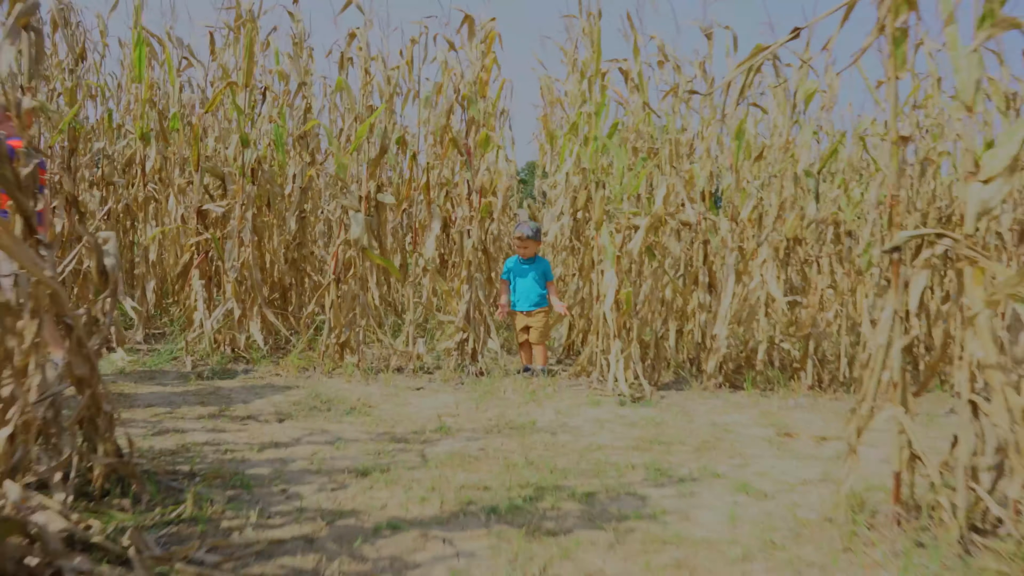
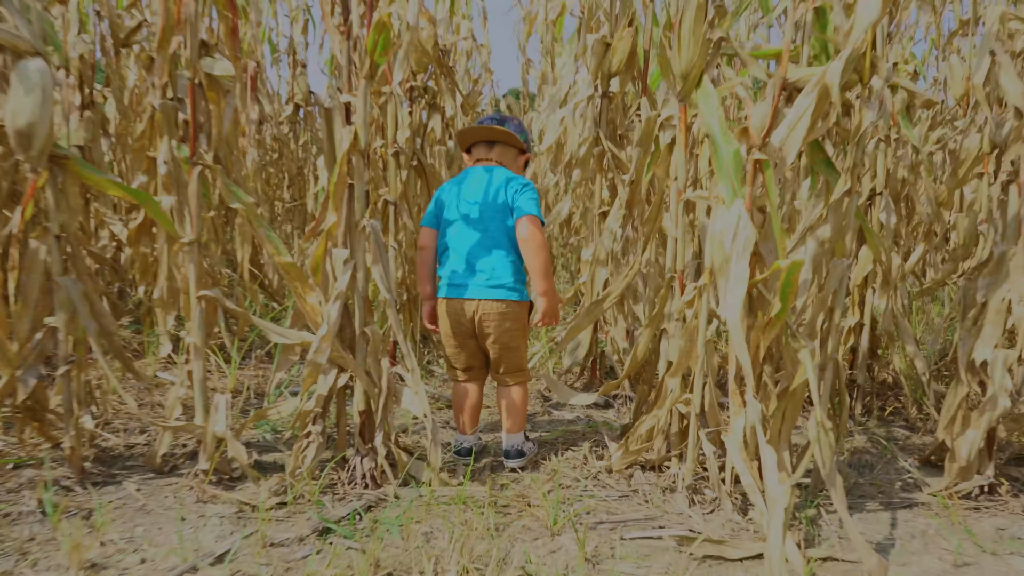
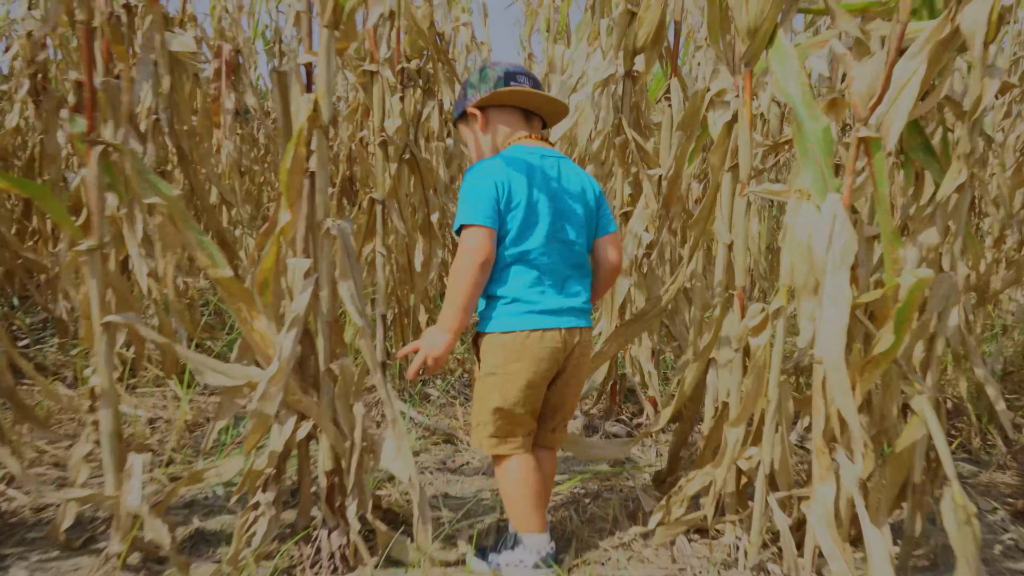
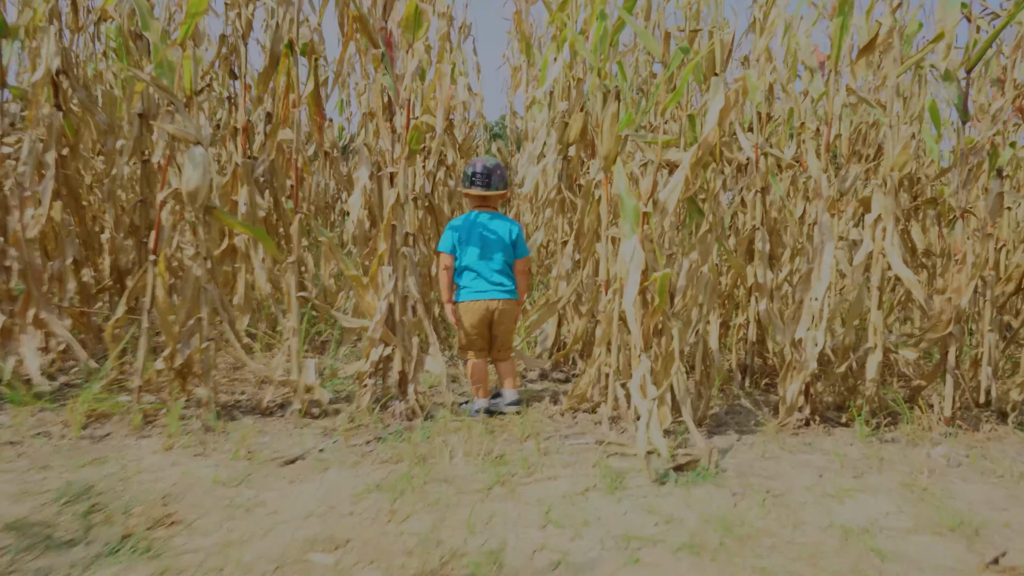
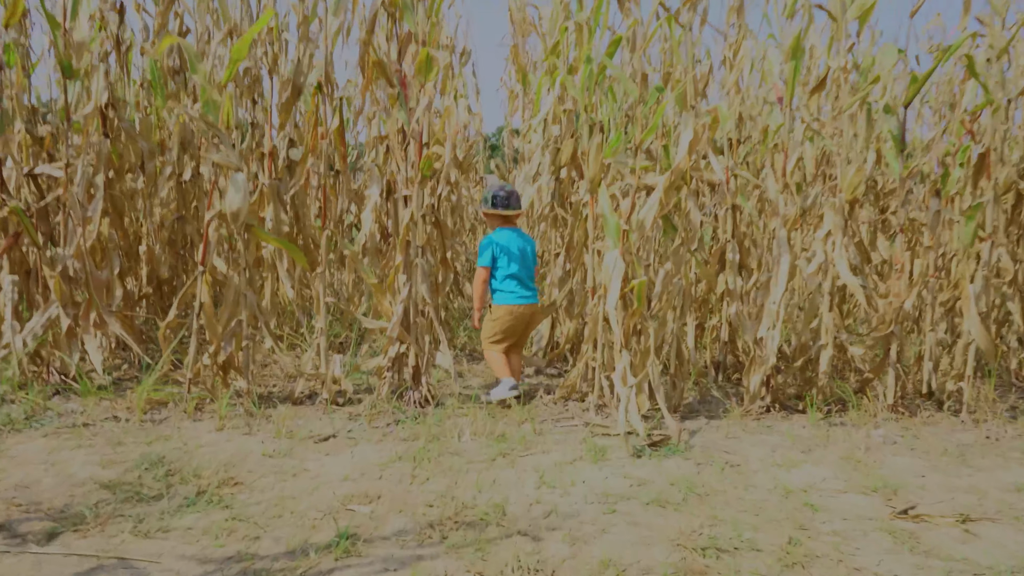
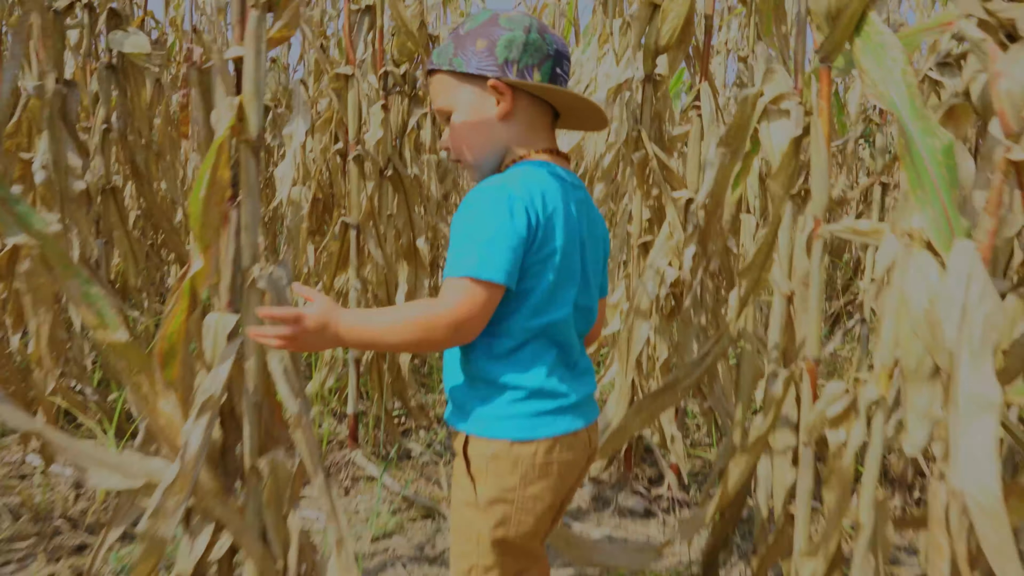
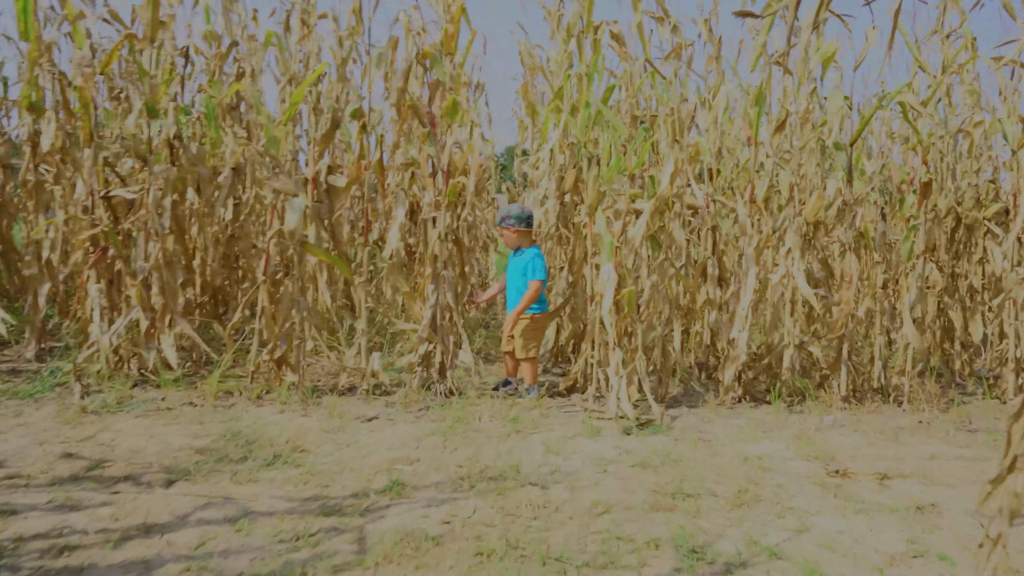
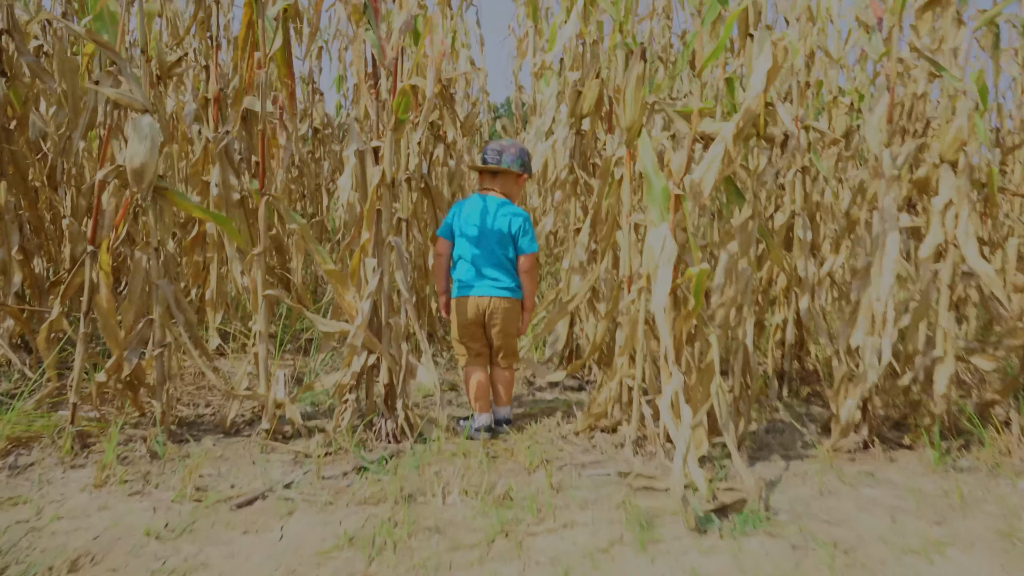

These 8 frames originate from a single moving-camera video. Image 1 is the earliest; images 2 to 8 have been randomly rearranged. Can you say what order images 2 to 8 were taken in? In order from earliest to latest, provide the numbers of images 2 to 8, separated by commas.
7, 5, 4, 8, 2, 3, 6
